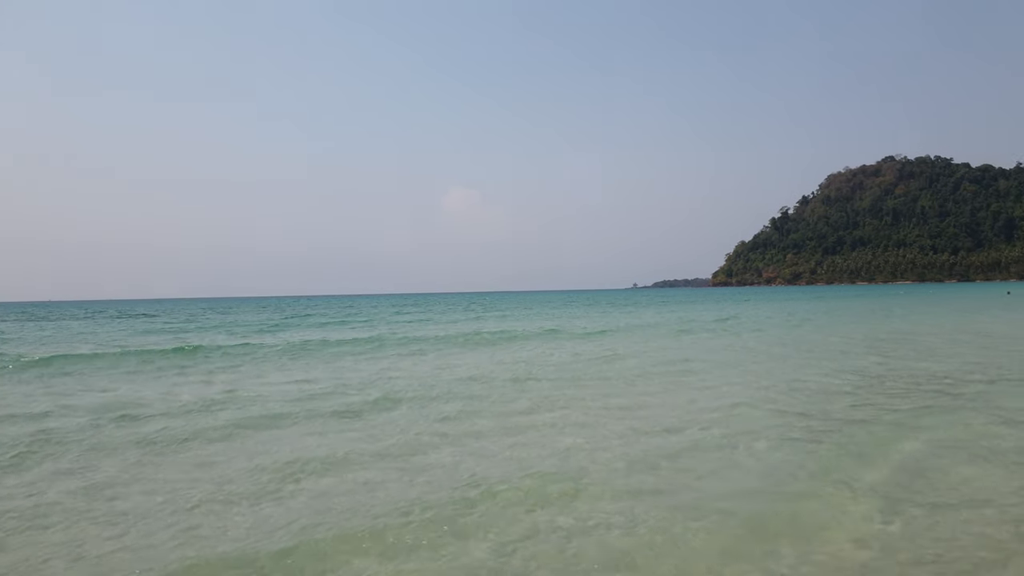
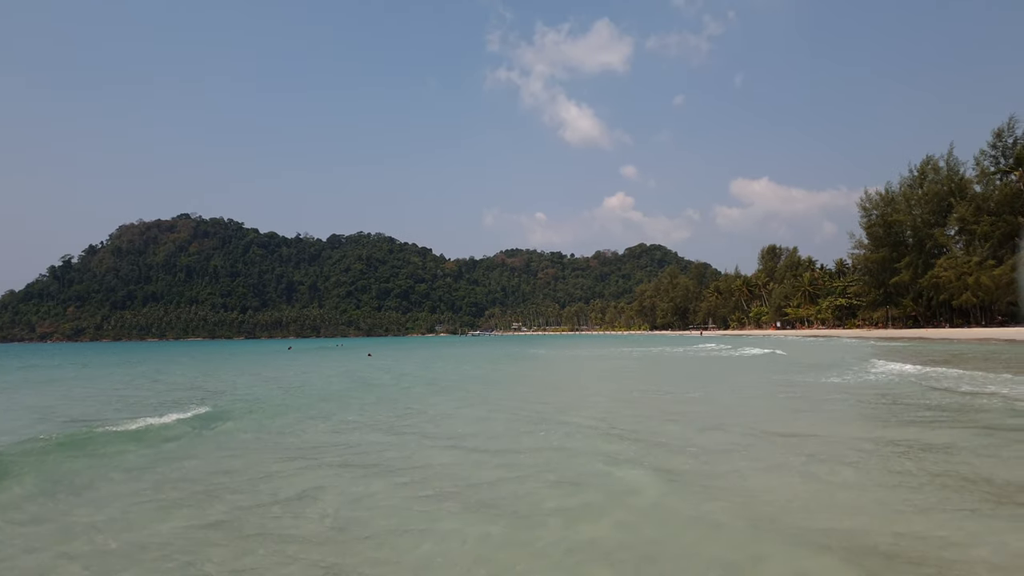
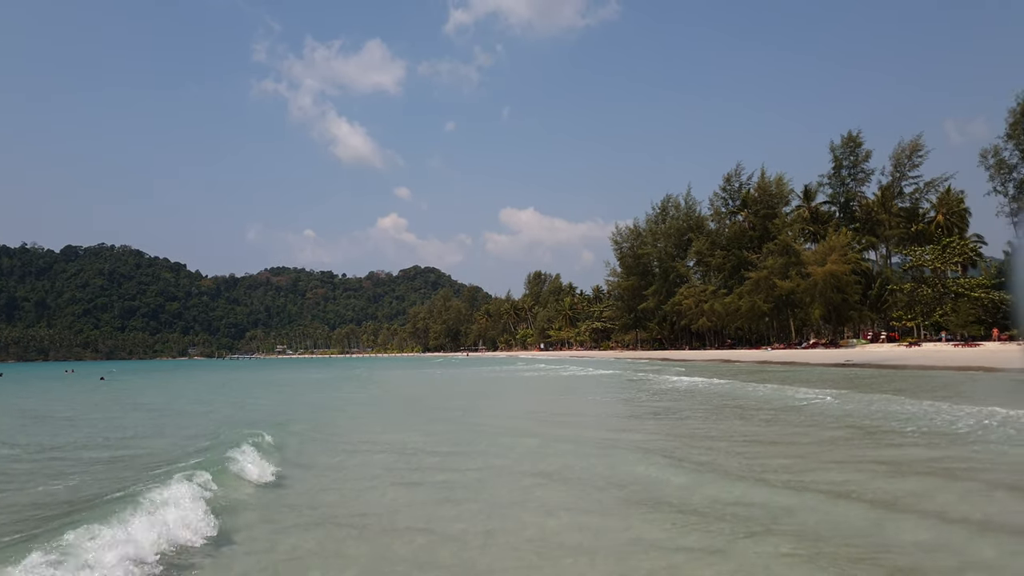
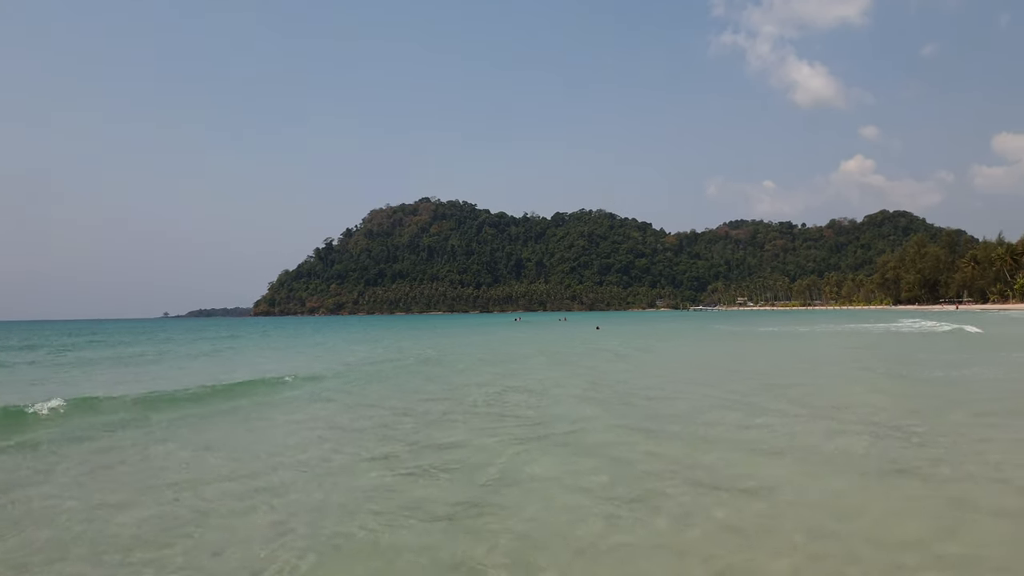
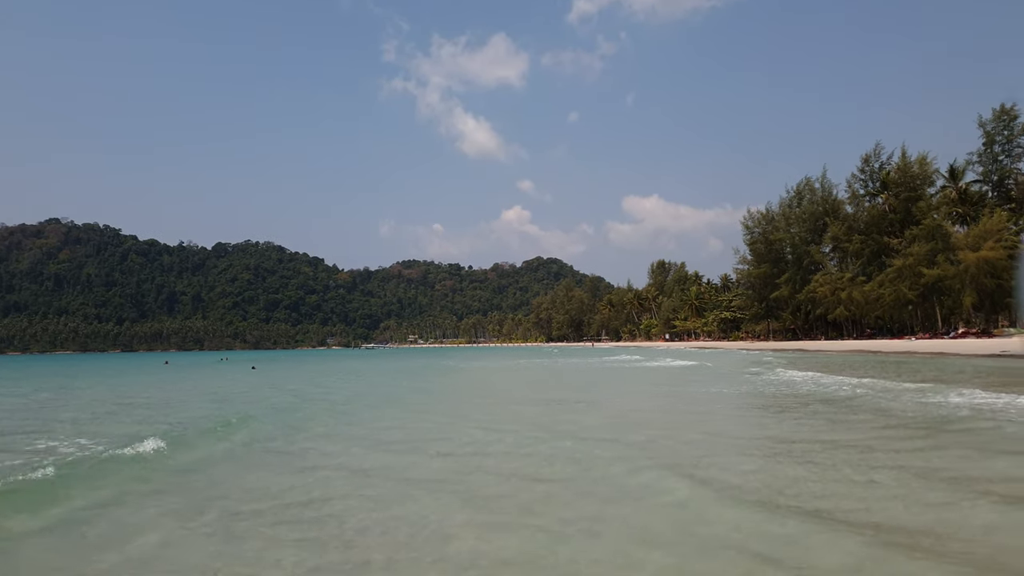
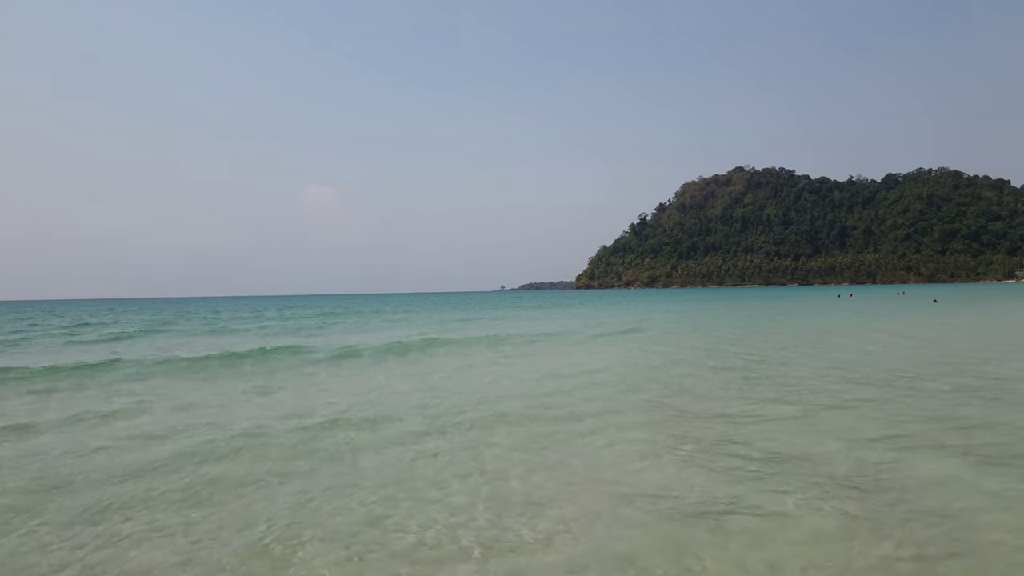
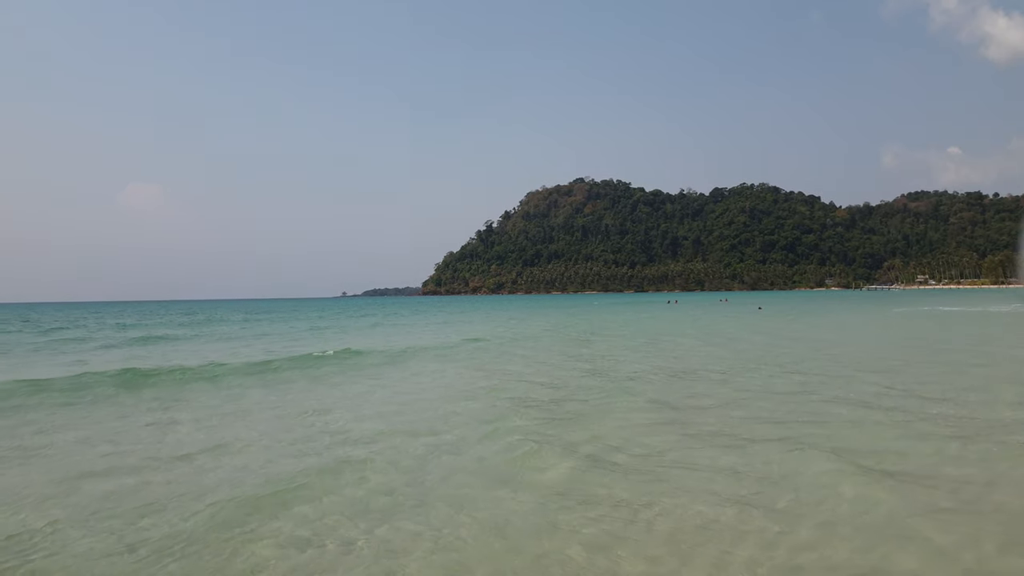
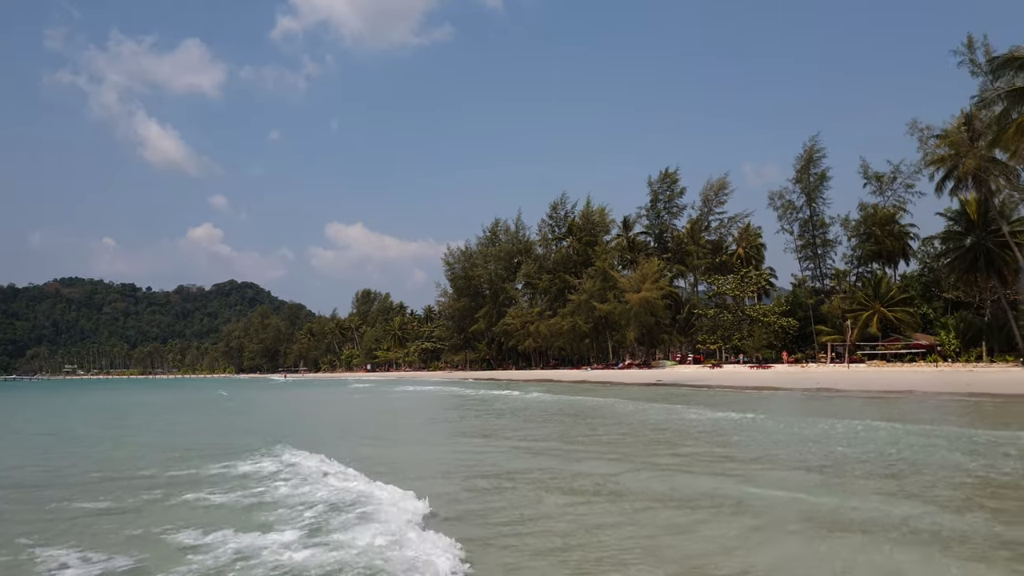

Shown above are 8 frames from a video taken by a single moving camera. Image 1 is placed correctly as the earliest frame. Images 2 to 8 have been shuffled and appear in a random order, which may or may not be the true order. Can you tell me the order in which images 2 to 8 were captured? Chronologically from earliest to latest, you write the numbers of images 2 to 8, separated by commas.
6, 7, 4, 2, 5, 3, 8
